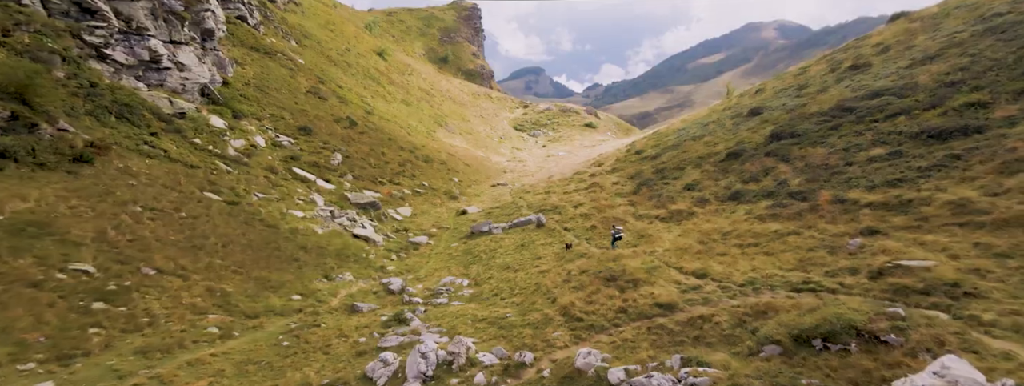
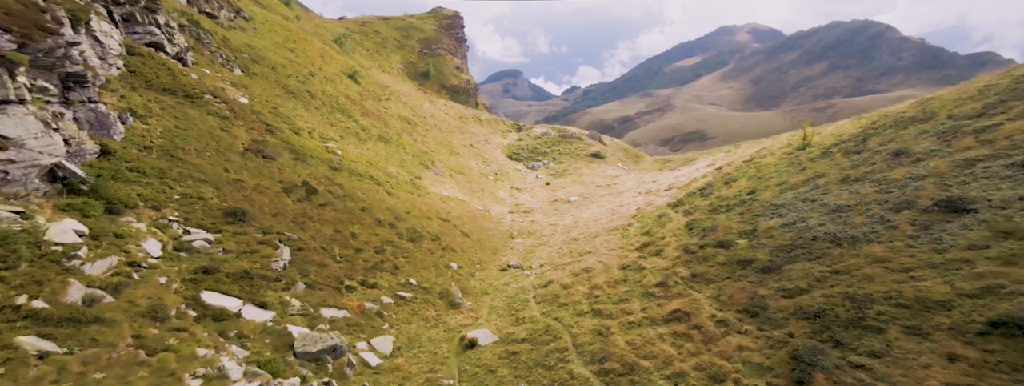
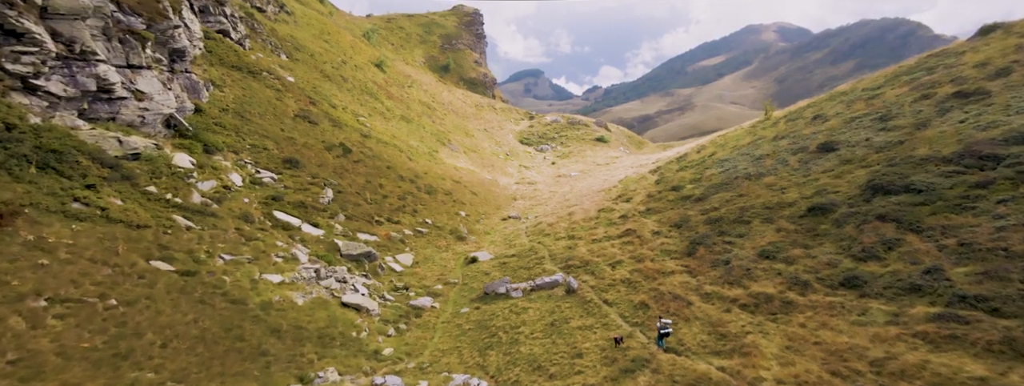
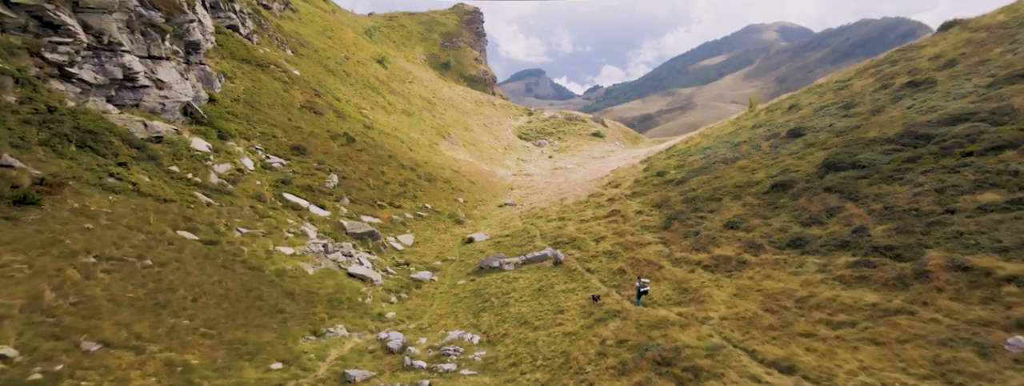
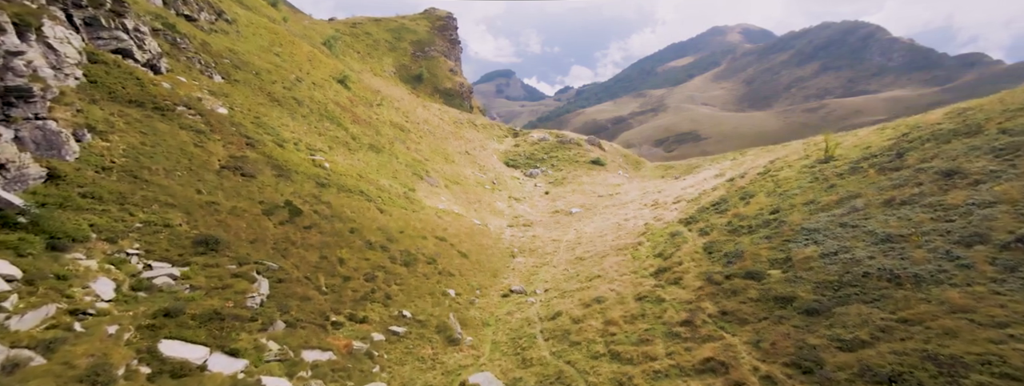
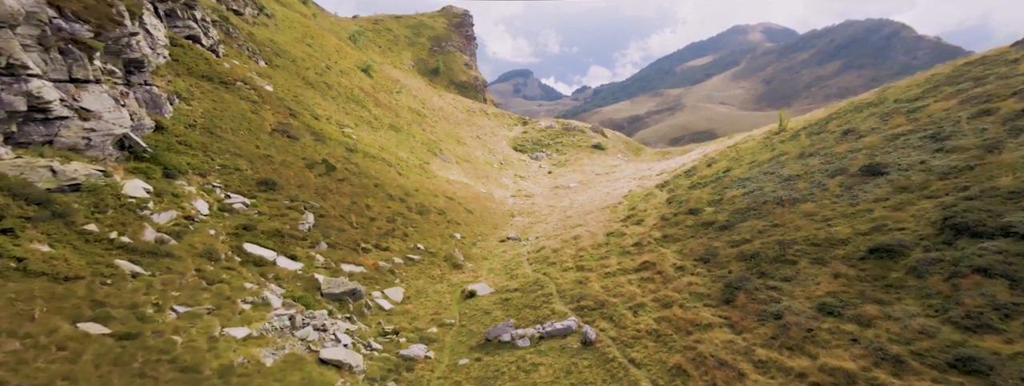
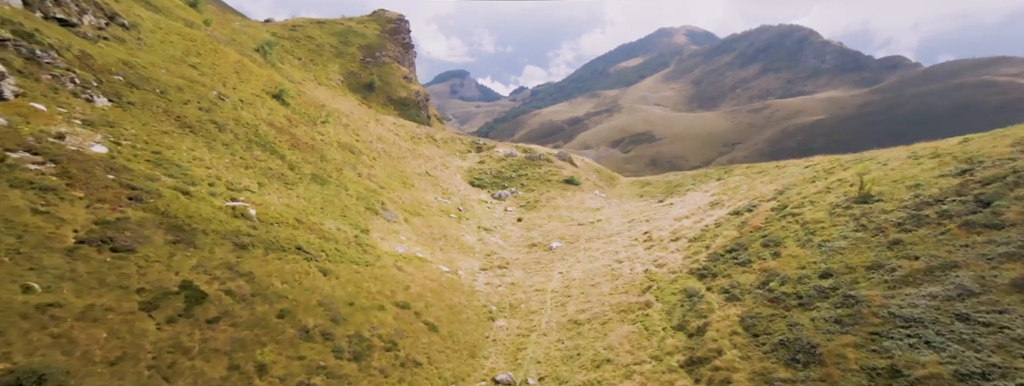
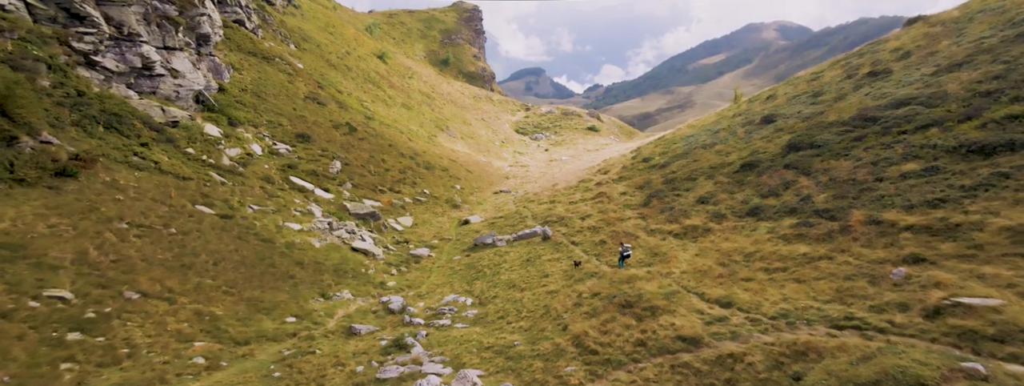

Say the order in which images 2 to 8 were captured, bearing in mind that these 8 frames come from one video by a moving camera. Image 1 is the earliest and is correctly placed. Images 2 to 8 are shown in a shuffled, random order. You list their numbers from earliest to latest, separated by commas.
8, 4, 3, 6, 2, 5, 7
